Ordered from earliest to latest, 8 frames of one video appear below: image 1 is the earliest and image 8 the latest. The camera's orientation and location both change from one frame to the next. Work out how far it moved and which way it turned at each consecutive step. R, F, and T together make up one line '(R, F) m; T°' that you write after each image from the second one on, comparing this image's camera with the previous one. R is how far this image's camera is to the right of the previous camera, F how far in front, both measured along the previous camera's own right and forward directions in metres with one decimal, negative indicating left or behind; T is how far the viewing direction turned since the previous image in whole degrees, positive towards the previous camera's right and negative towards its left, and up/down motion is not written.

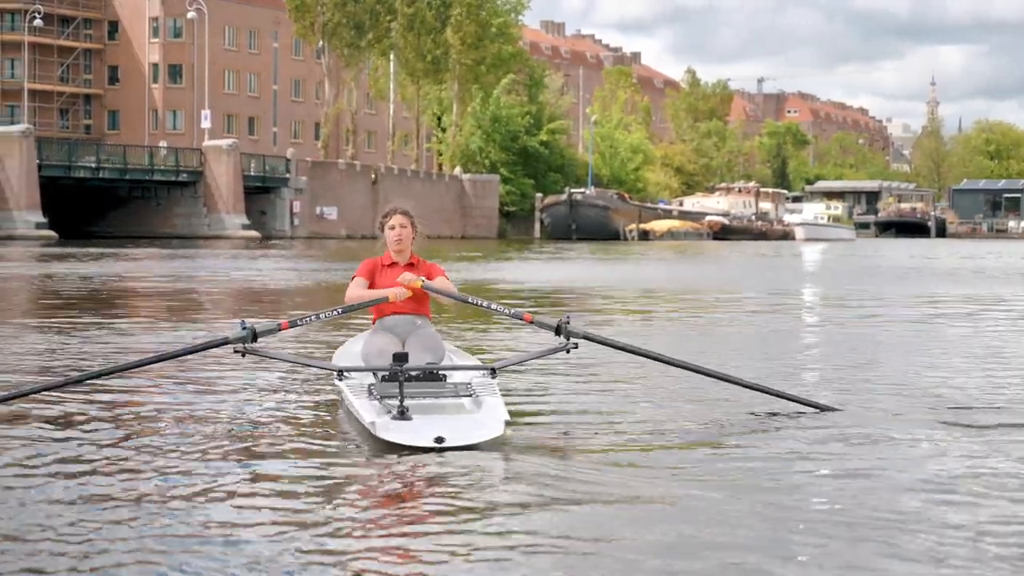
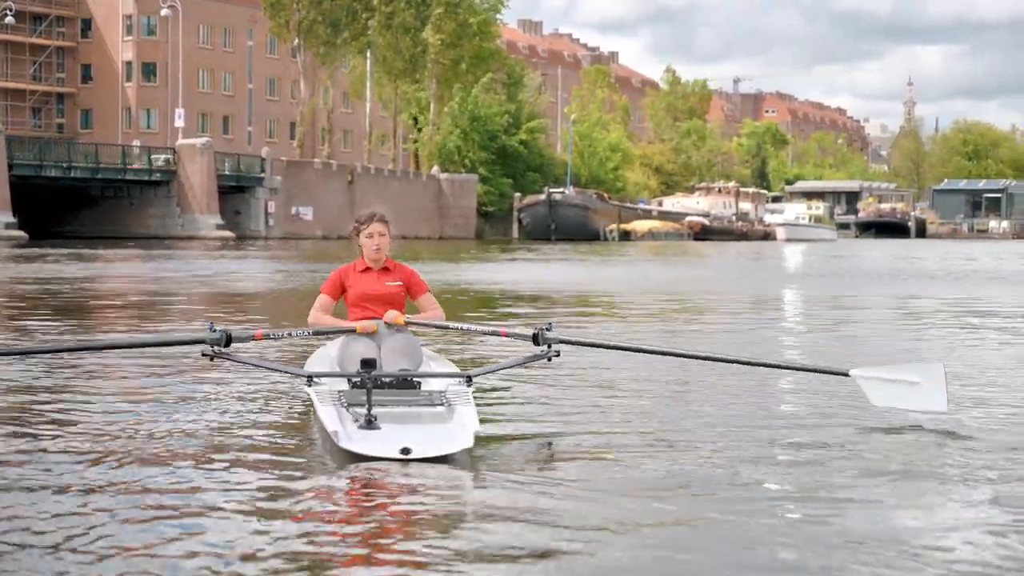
(-0.1, +0.7) m; +1°
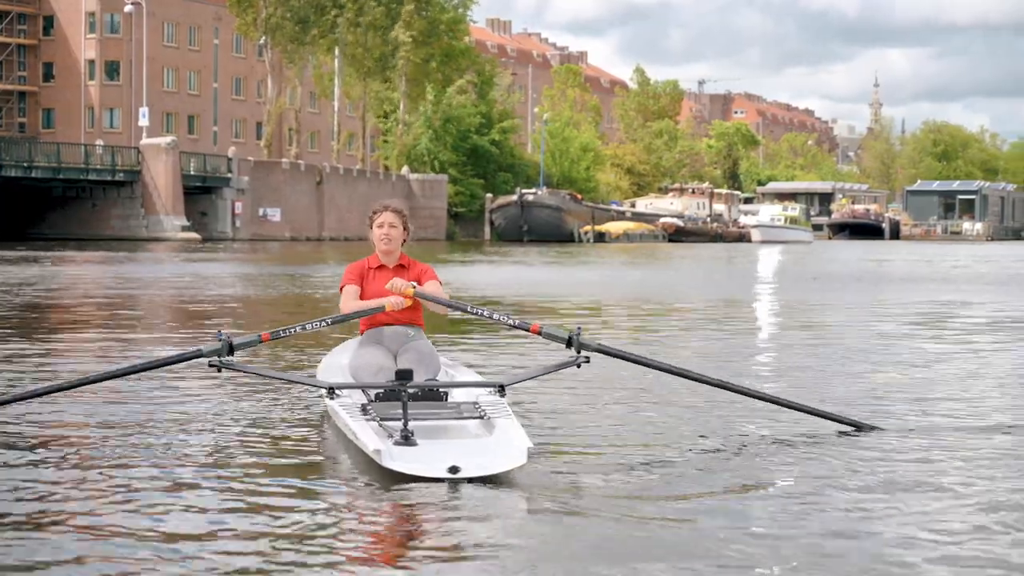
(-0.3, +0.9) m; +1°
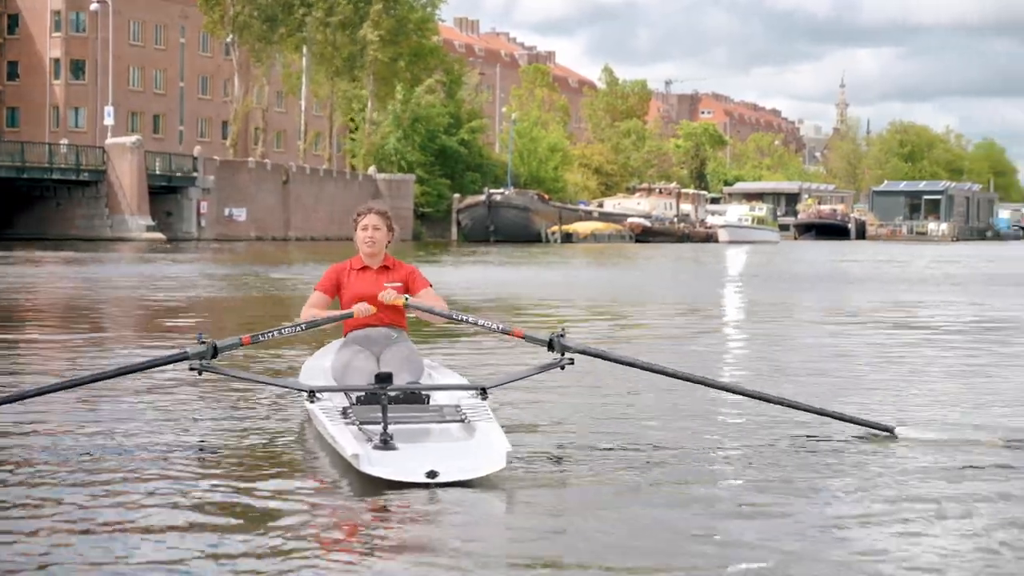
(0.0, +0.1) m; +1°
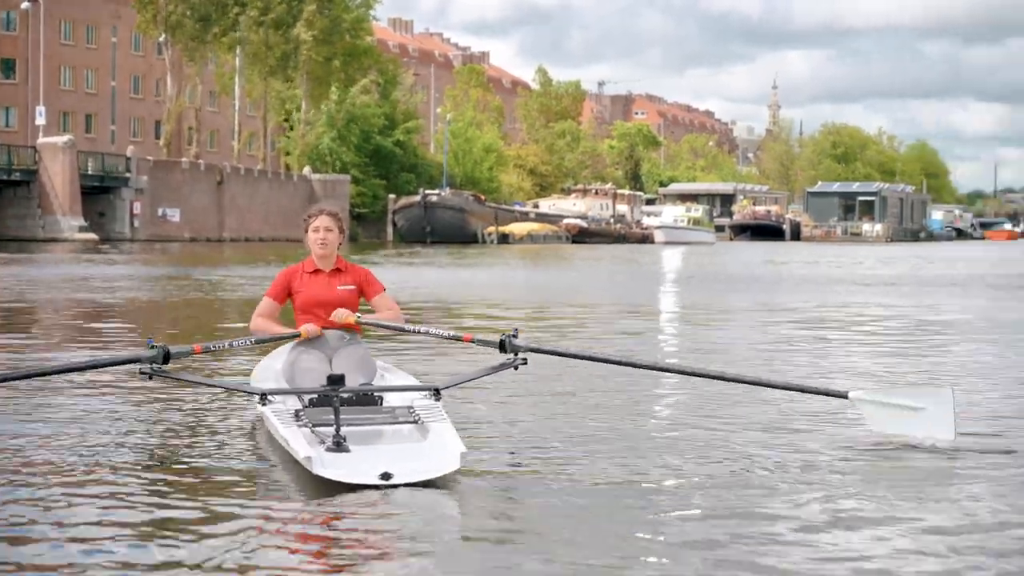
(-0.2, +0.1) m; +2°
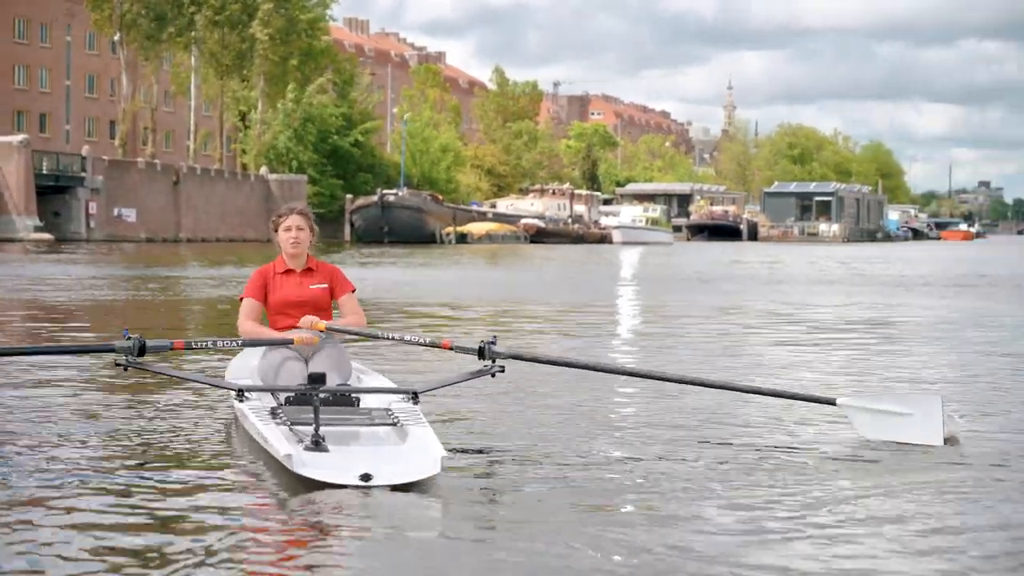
(-0.1, +0.1) m; +2°
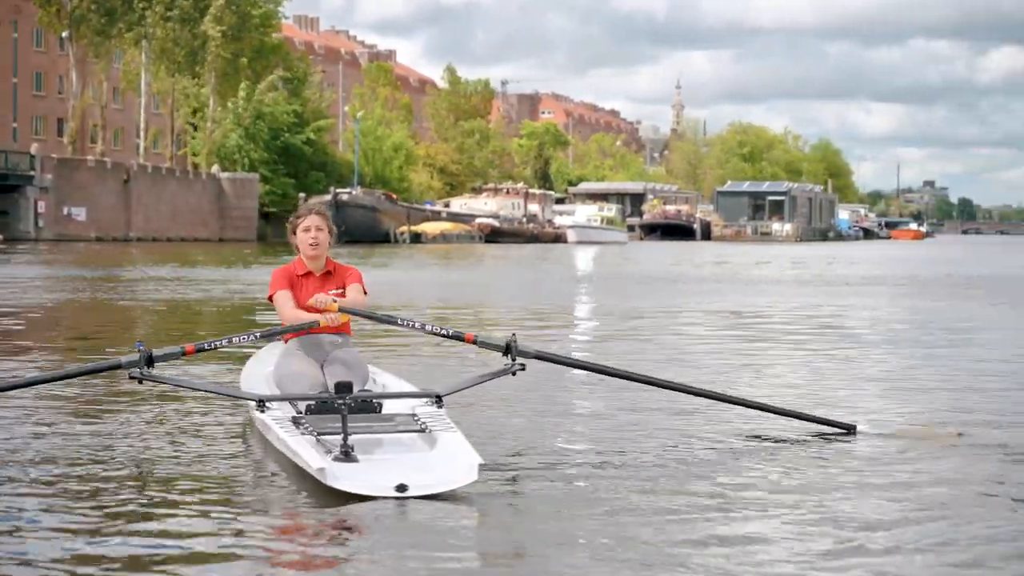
(-0.3, +0.2) m; +2°
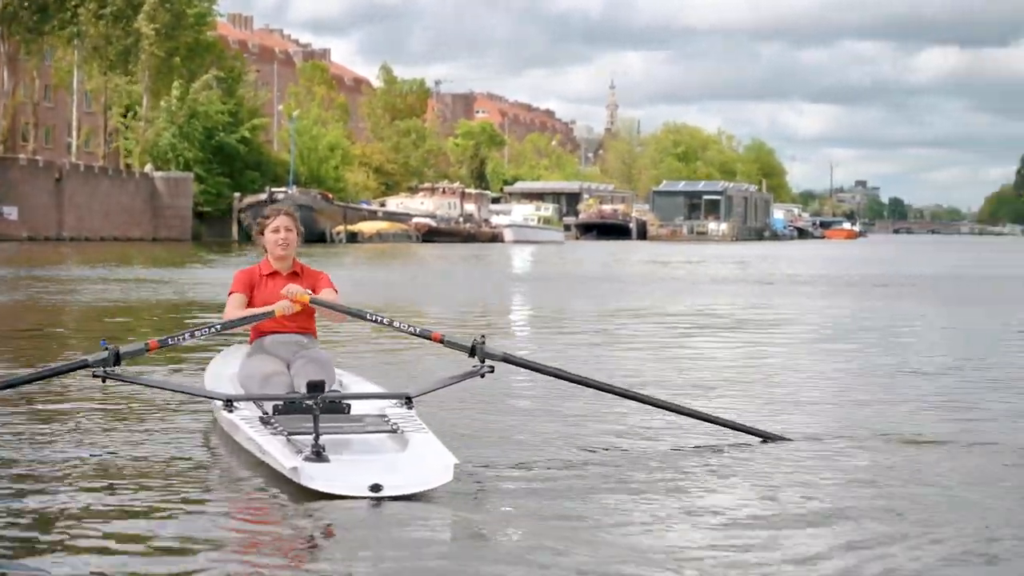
(-0.1, 0.0) m; +2°
